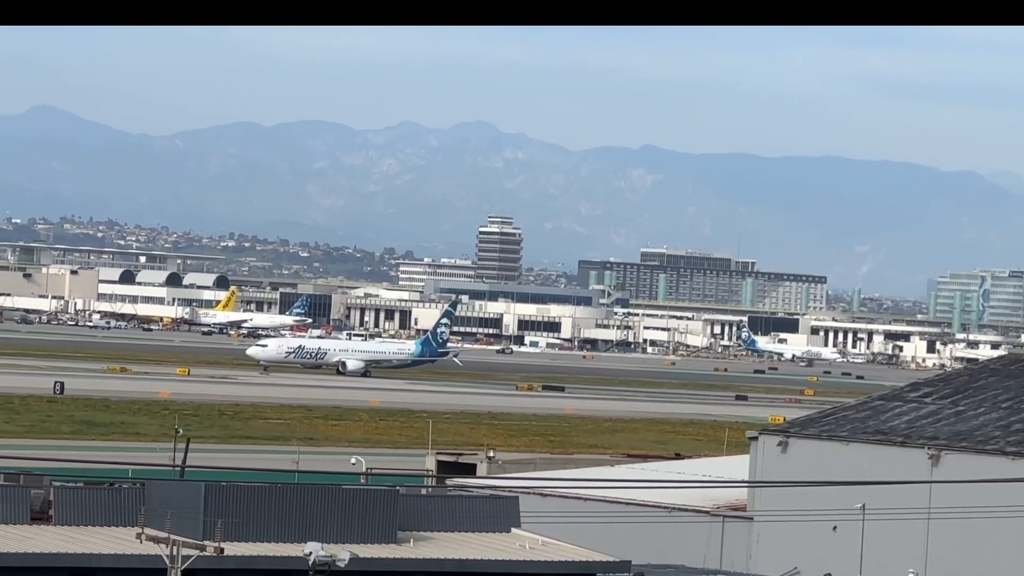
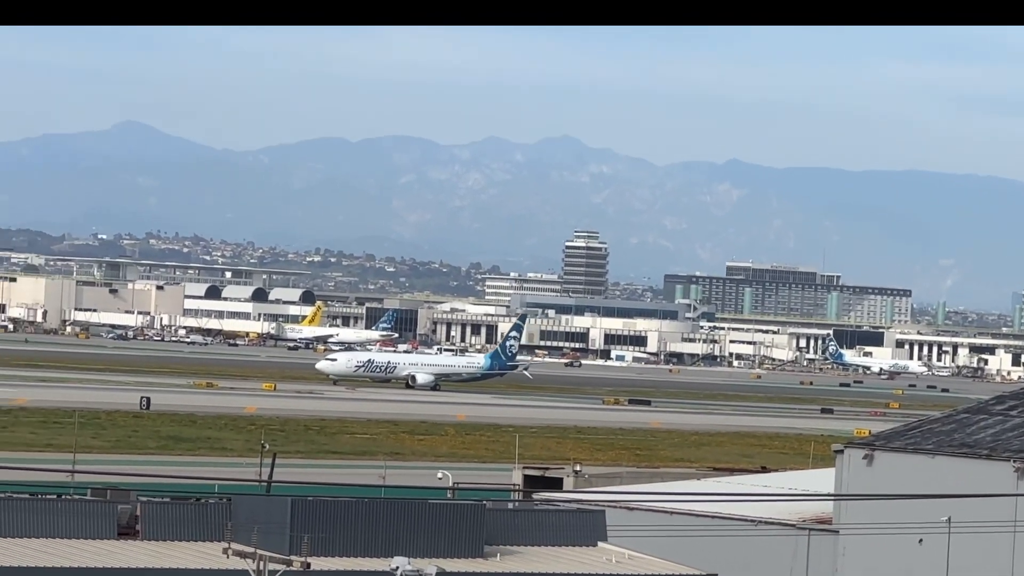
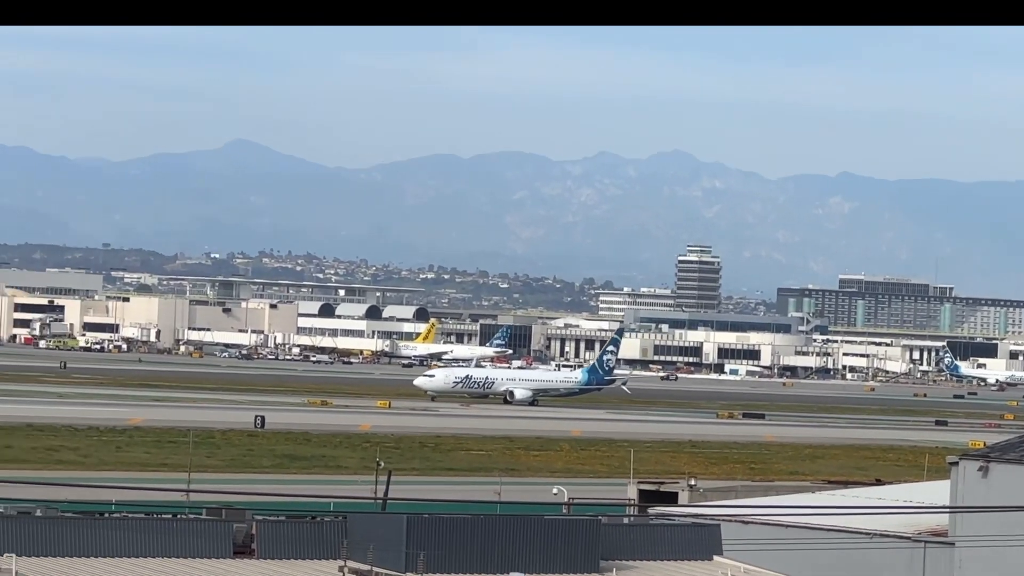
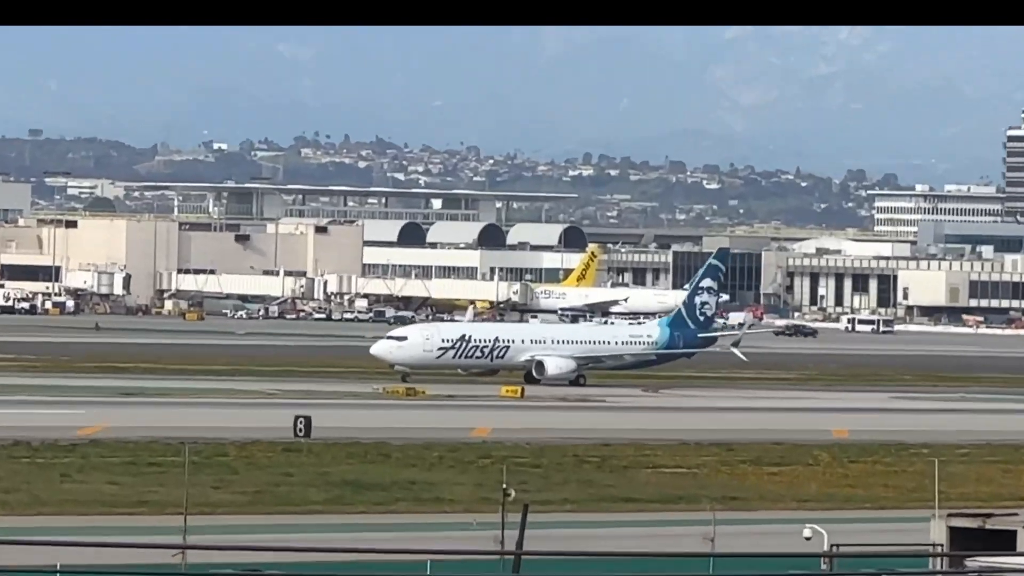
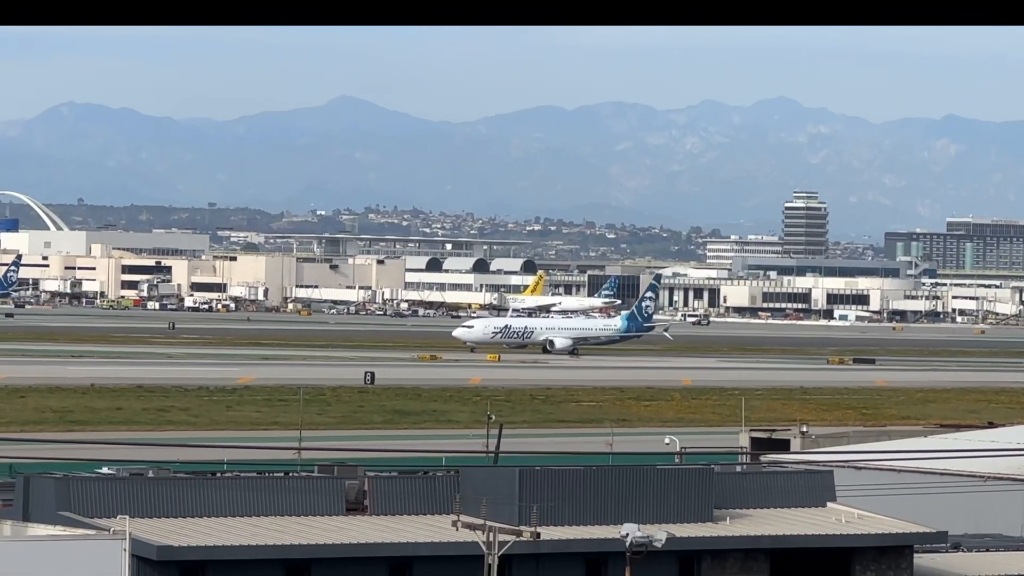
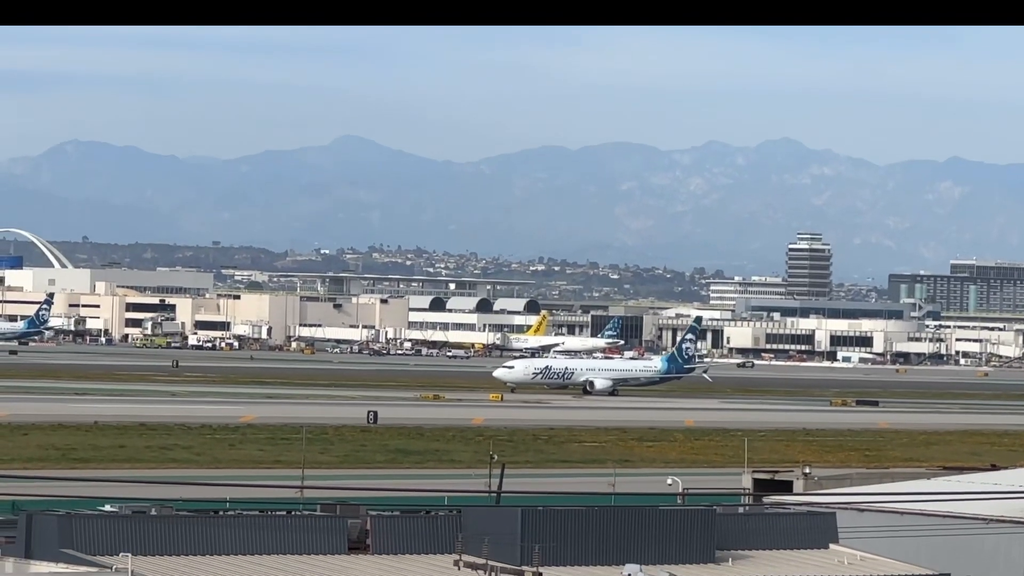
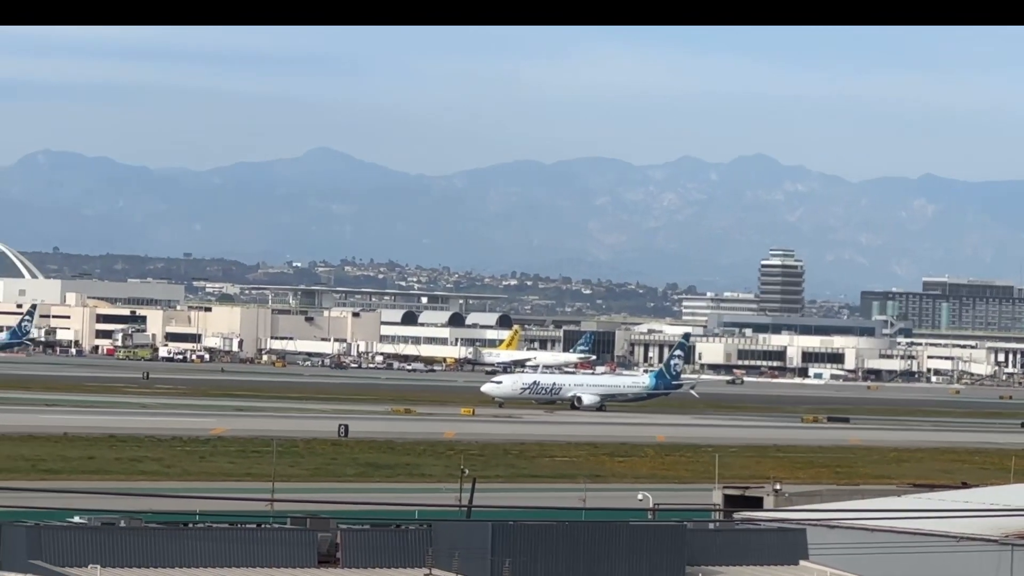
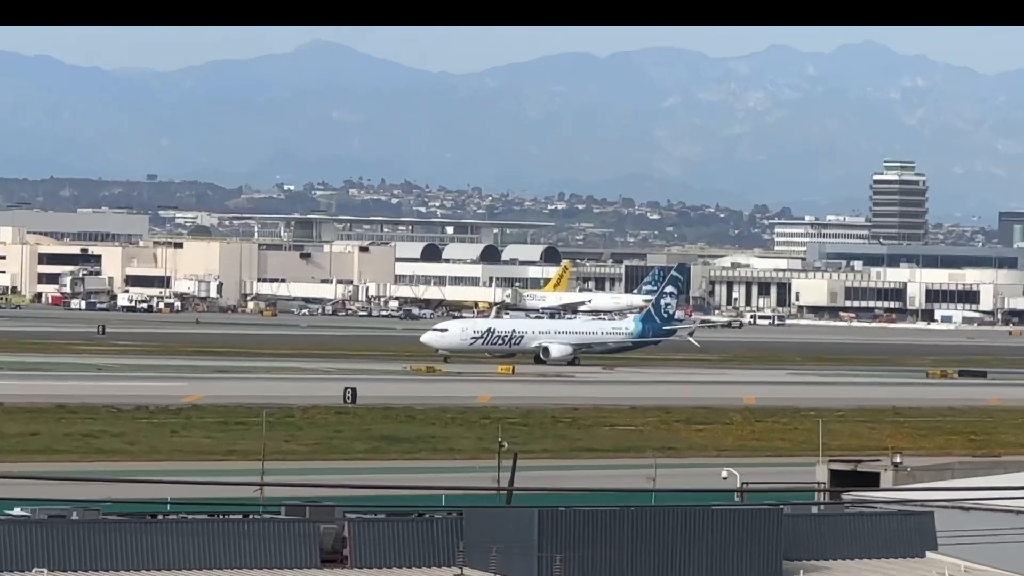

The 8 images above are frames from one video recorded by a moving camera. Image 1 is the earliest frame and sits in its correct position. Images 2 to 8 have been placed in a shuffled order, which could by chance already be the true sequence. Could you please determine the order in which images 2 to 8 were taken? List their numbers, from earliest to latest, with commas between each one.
2, 3, 7, 6, 5, 8, 4
